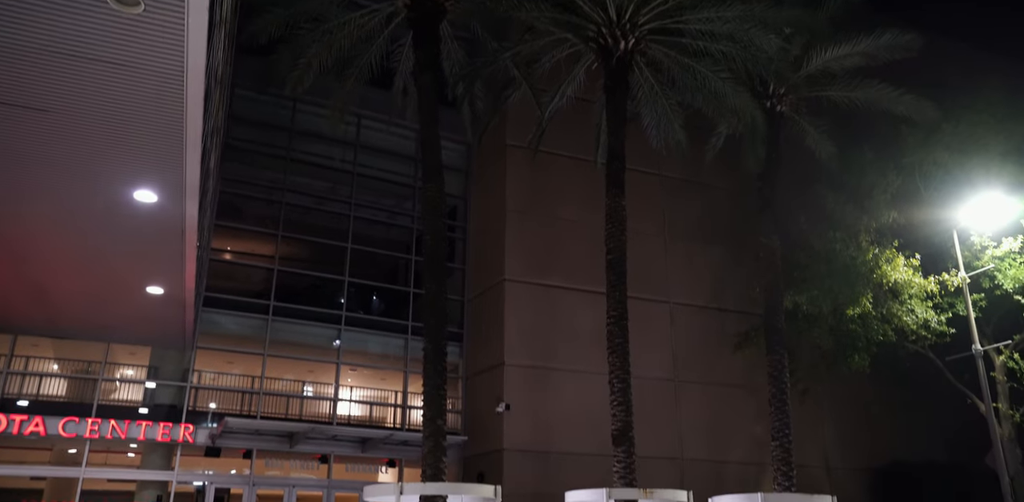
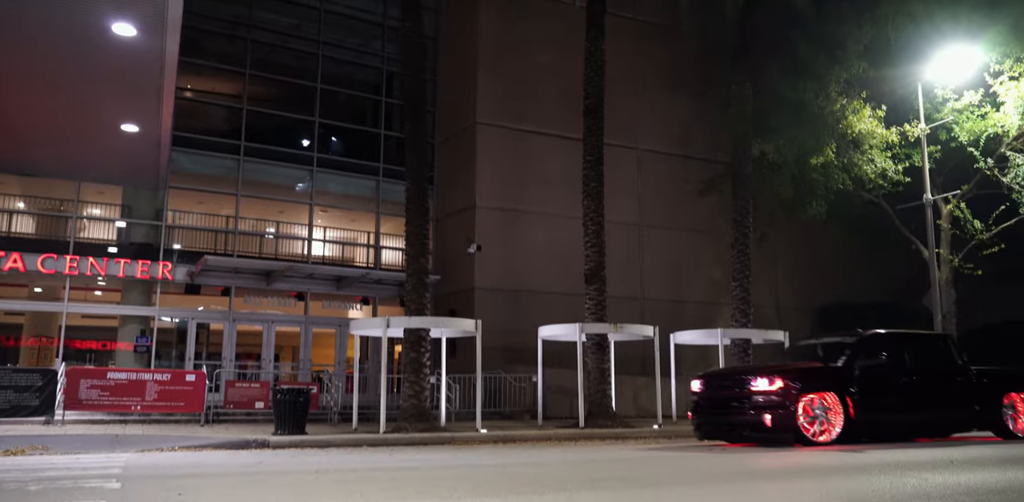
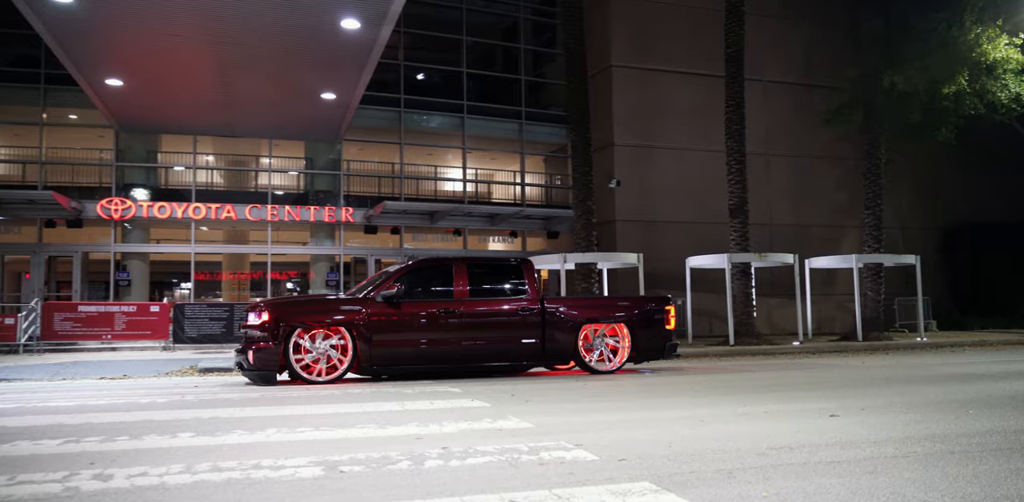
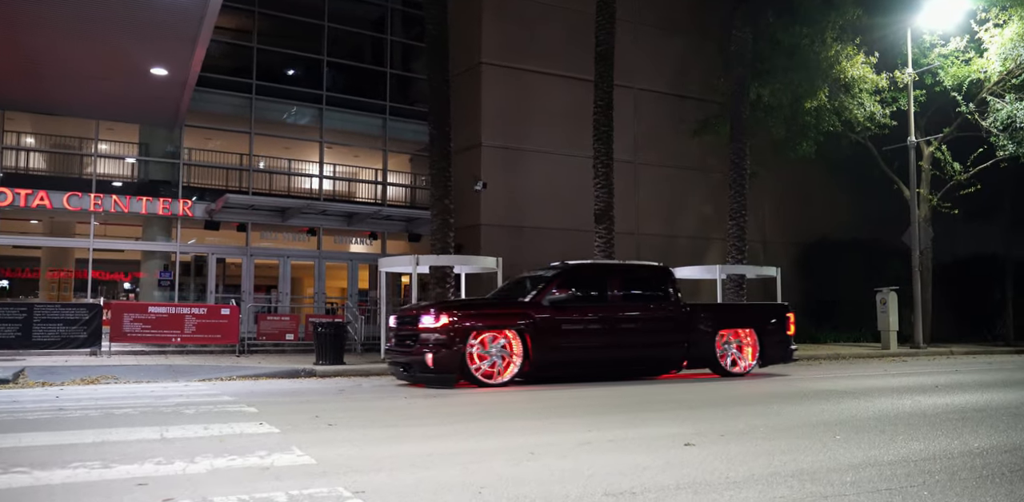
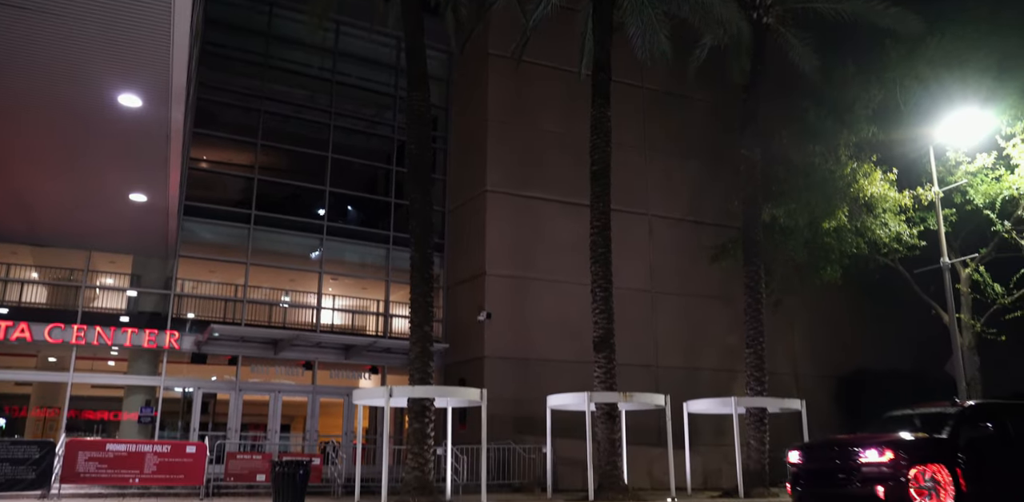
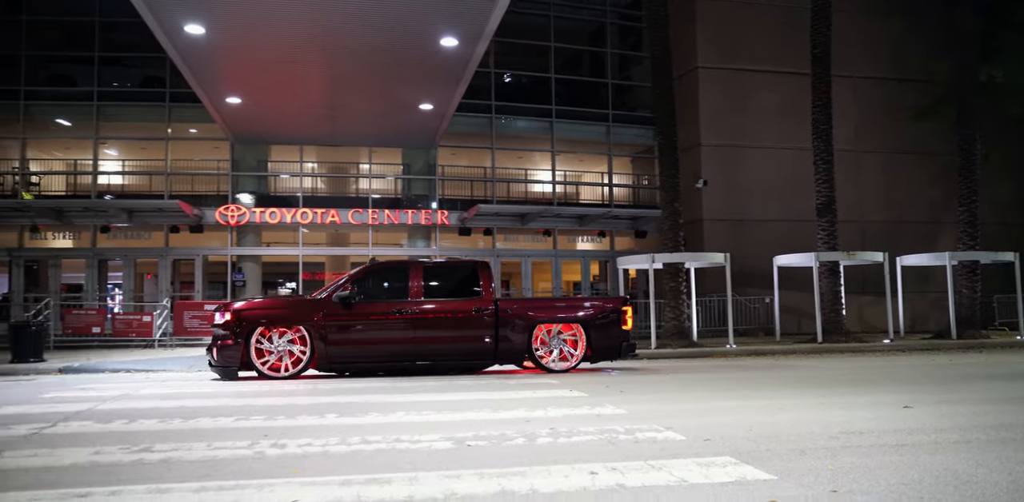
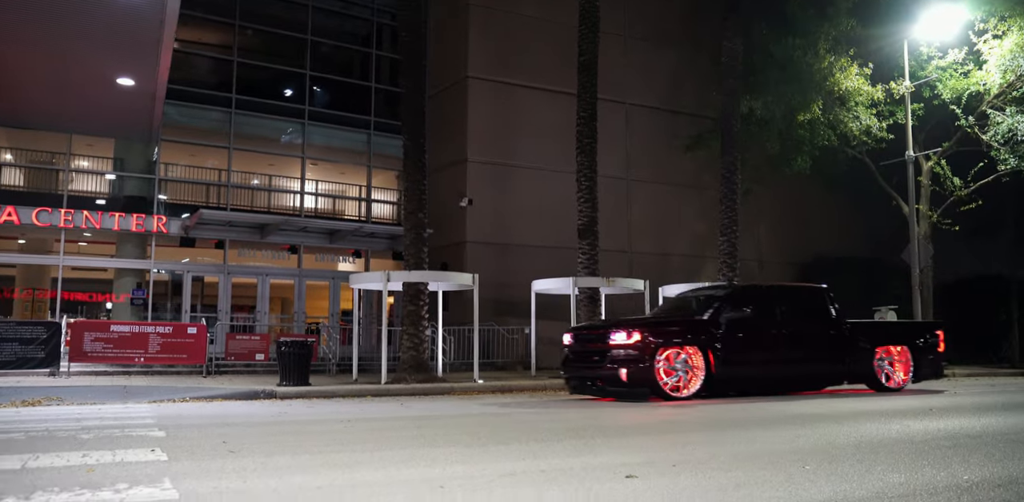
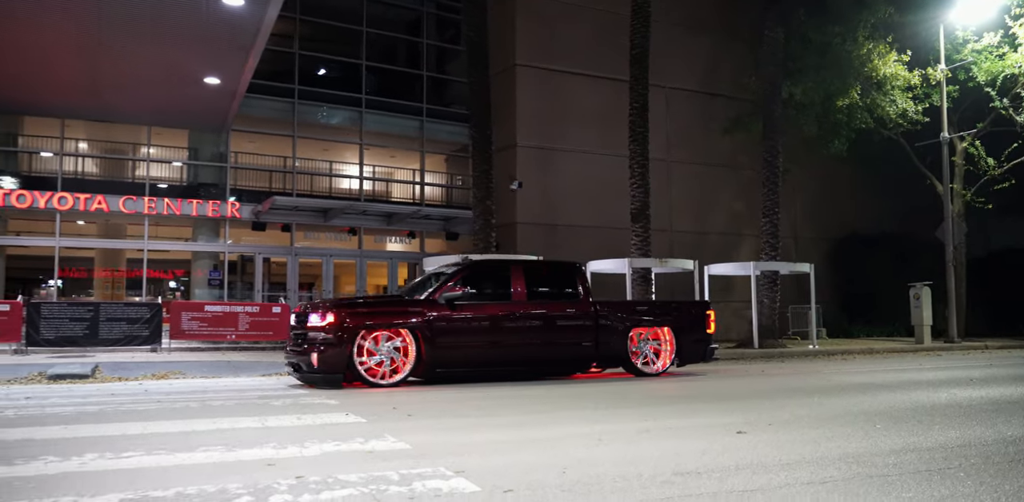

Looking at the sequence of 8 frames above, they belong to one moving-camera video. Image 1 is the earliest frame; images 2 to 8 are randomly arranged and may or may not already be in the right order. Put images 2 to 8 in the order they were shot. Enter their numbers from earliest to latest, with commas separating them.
5, 2, 7, 4, 8, 3, 6
